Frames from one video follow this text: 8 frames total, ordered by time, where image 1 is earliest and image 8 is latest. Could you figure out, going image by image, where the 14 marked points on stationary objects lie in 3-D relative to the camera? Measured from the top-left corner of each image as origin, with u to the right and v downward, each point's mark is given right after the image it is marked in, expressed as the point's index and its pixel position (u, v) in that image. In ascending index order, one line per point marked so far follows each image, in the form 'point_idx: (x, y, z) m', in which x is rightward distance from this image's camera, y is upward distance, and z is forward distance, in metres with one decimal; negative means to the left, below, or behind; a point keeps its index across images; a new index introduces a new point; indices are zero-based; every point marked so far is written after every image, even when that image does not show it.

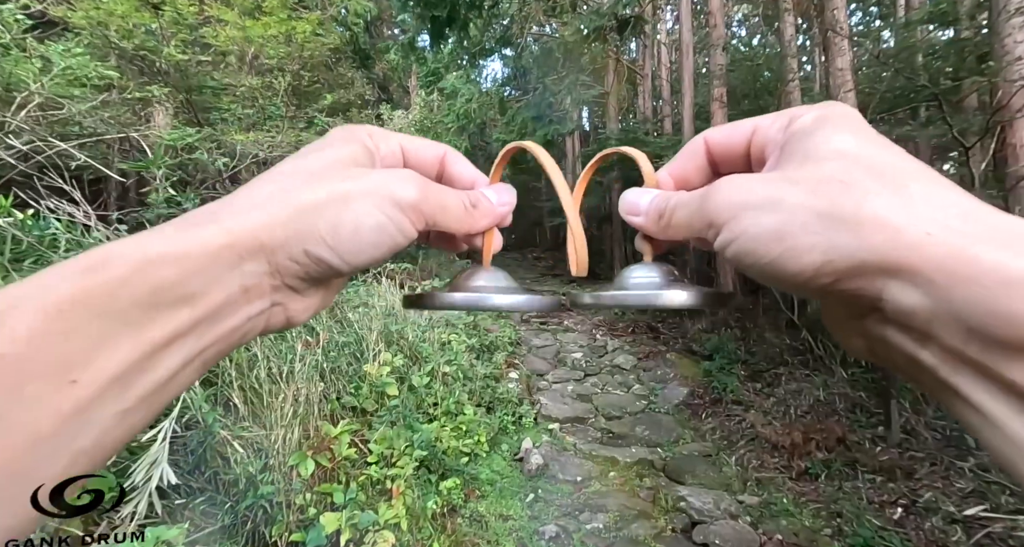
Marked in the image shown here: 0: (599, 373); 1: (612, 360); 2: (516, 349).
0: (+0.8, -0.9, +4.3) m
1: (+1.0, -0.8, +4.6) m
2: (0.0, -0.7, +4.6) m
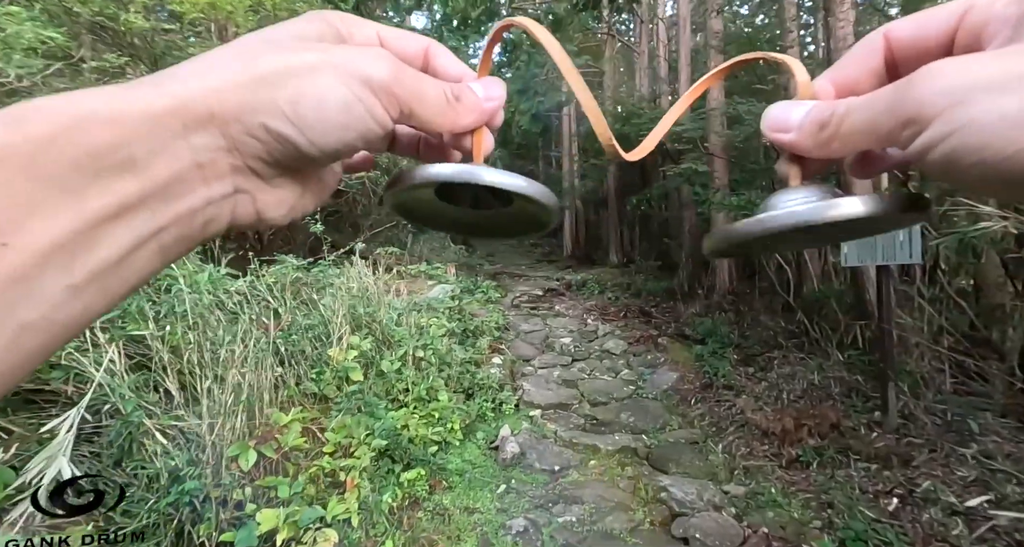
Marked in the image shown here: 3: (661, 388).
0: (+0.7, -0.7, +4.2) m
1: (+0.8, -0.7, +4.4) m
2: (-0.1, -0.6, +4.5) m
3: (+1.1, -0.8, +3.4) m
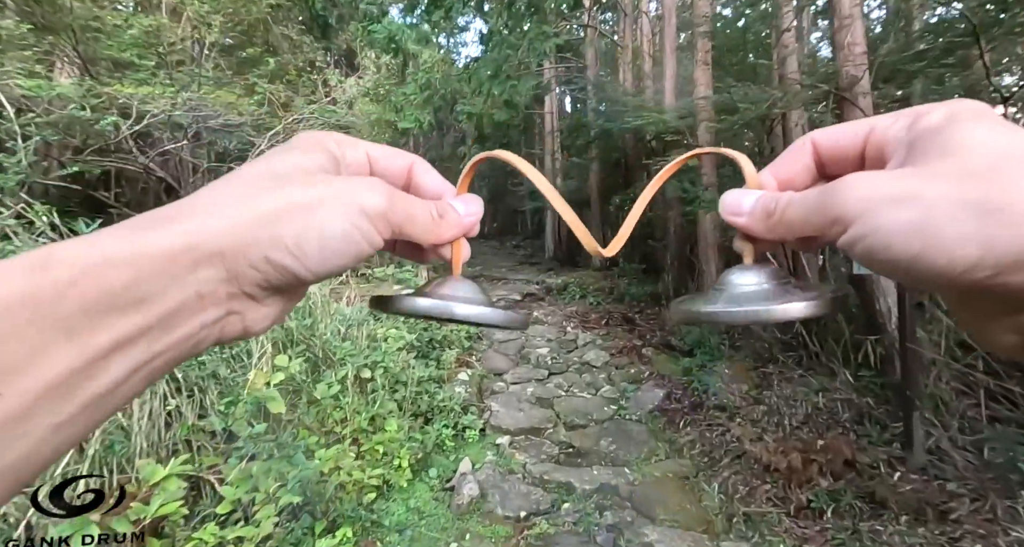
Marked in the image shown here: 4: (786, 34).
0: (+0.4, -0.8, +3.8) m
1: (+0.6, -0.7, +4.1) m
2: (-0.3, -0.6, +4.1) m
3: (+0.9, -0.9, +3.0) m
4: (+2.0, +1.7, +3.4) m
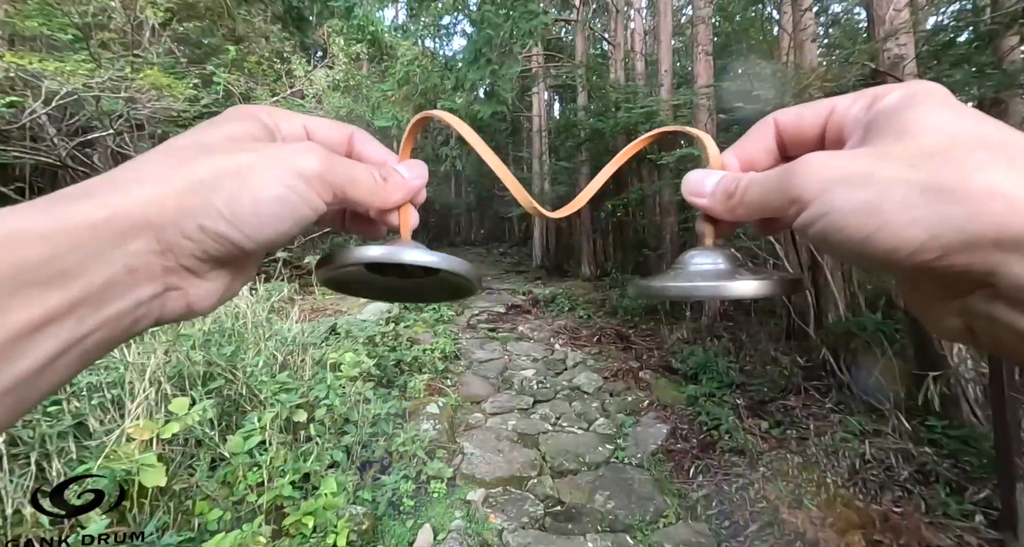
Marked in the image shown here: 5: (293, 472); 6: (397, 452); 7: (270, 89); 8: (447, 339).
0: (+0.3, -0.9, +3.3) m
1: (+0.4, -0.8, +3.6) m
2: (-0.5, -0.7, +3.6) m
3: (+0.7, -1.0, +2.5) m
4: (+1.8, +1.6, +3.0) m
5: (-0.8, -0.7, +1.7) m
6: (-0.5, -0.8, +2.2) m
7: (-2.5, +1.9, +4.9) m
8: (-0.6, -0.6, +4.0) m
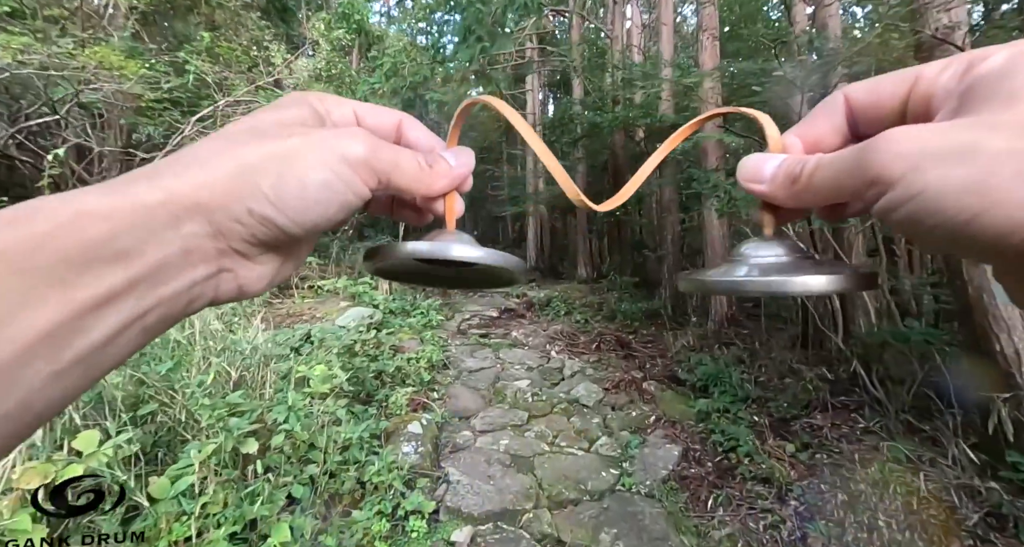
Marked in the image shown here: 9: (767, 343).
0: (+0.2, -0.9, +3.0) m
1: (+0.4, -0.8, +3.3) m
2: (-0.5, -0.7, +3.2) m
3: (+0.7, -1.0, +2.3) m
4: (+1.8, +1.6, +2.7) m
5: (-0.8, -0.7, +1.4) m
6: (-0.6, -0.9, +1.9) m
7: (-2.6, +1.9, +4.5) m
8: (-0.6, -0.6, +3.7) m
9: (+1.7, -0.5, +3.2) m
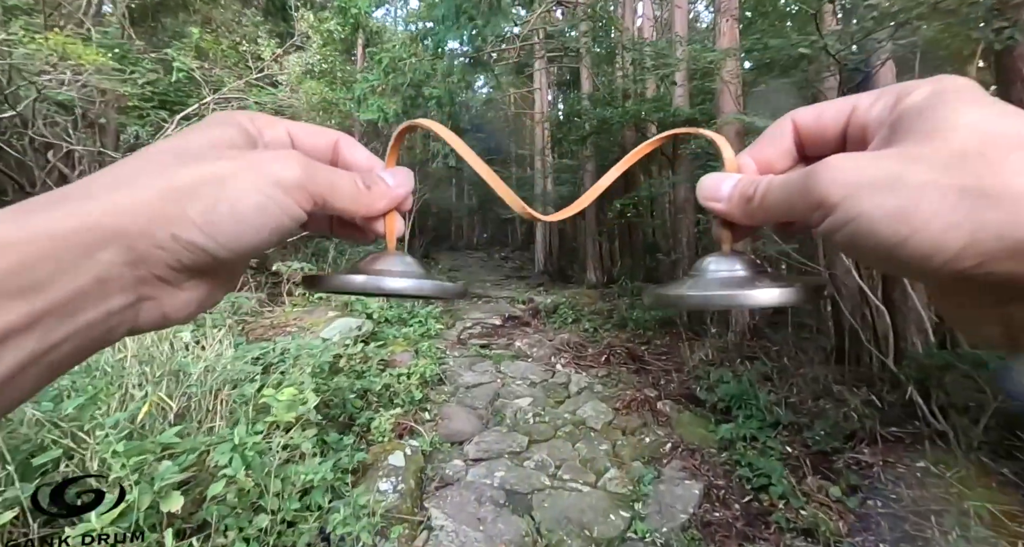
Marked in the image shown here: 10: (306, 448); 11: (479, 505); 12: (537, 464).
0: (+0.2, -0.9, +2.7) m
1: (+0.4, -0.9, +3.0) m
2: (-0.5, -0.8, +2.9) m
3: (+0.7, -1.0, +1.9) m
4: (+1.8, +1.6, +2.4) m
5: (-0.9, -0.8, +1.1) m
6: (-0.6, -0.9, +1.6) m
7: (-2.6, +1.8, +4.3) m
8: (-0.6, -0.6, +3.4) m
9: (+1.7, -0.5, +2.9) m
10: (-0.8, -0.7, +1.9) m
11: (-0.1, -1.0, +2.0) m
12: (+0.1, -1.0, +2.4) m
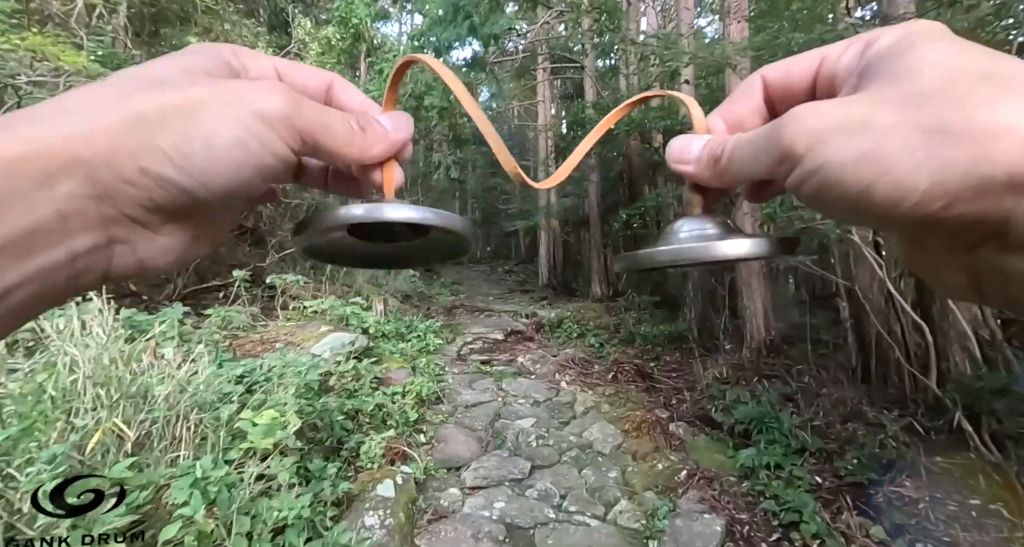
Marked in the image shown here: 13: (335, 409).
0: (+0.2, -1.0, +2.5) m
1: (+0.4, -0.9, +2.8) m
2: (-0.5, -0.8, +2.8) m
3: (+0.7, -1.0, +1.7) m
4: (+1.8, +1.5, +2.2) m
5: (-0.9, -0.8, +0.9) m
6: (-0.6, -0.9, +1.4) m
7: (-2.5, +1.7, +4.2) m
8: (-0.6, -0.7, +3.2) m
9: (+1.7, -0.6, +2.7) m
10: (-0.8, -0.7, +1.7) m
11: (-0.1, -1.0, +1.8) m
12: (+0.1, -1.0, +2.2) m
13: (-0.9, -0.7, +2.3) m
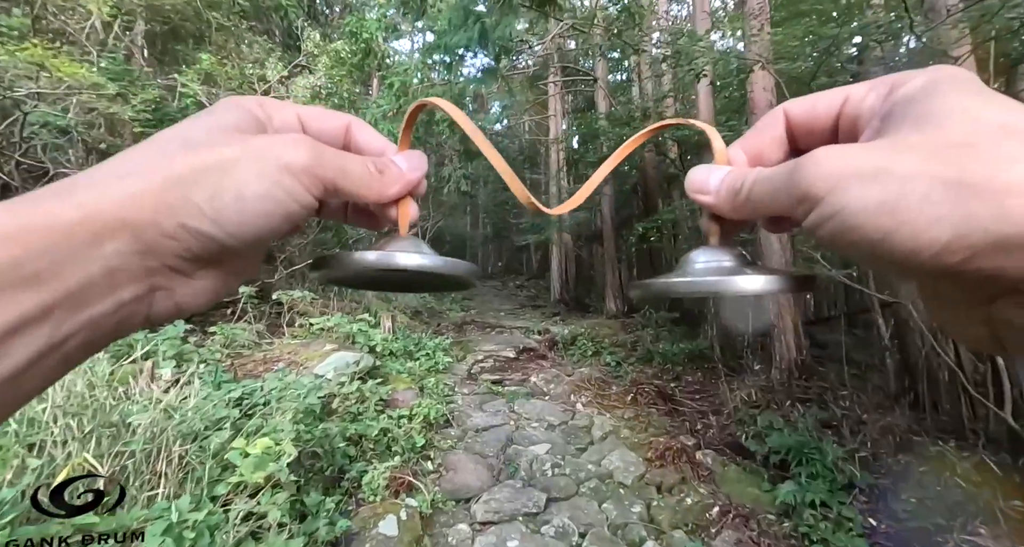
0: (+0.3, -1.1, +2.3) m
1: (+0.5, -1.0, +2.6) m
2: (-0.4, -0.9, +2.6) m
3: (+0.7, -1.1, +1.5) m
4: (+1.8, +1.4, +2.1) m
5: (-0.8, -0.8, +0.7) m
6: (-0.6, -1.0, +1.2) m
7: (-2.4, +1.6, +4.2) m
8: (-0.5, -0.8, +3.0) m
9: (+1.8, -0.7, +2.4) m
10: (-0.8, -0.8, +1.5) m
11: (-0.1, -1.1, +1.6) m
12: (+0.2, -1.1, +2.0) m
13: (-0.8, -0.8, +2.1) m
